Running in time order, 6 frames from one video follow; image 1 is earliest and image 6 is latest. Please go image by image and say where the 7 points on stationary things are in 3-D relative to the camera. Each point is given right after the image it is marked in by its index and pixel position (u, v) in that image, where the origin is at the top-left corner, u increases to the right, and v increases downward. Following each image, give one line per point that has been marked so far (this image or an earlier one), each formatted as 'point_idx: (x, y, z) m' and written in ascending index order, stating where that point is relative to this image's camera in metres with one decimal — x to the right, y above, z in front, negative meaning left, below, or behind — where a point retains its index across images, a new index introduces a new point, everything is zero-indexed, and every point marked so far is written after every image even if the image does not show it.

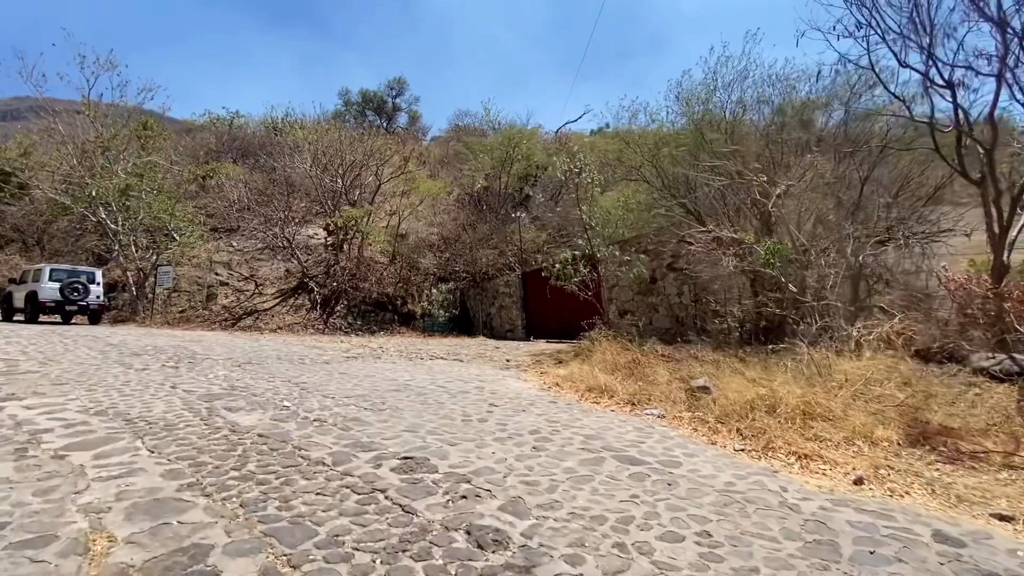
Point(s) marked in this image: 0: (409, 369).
0: (-1.5, -1.2, +7.1) m
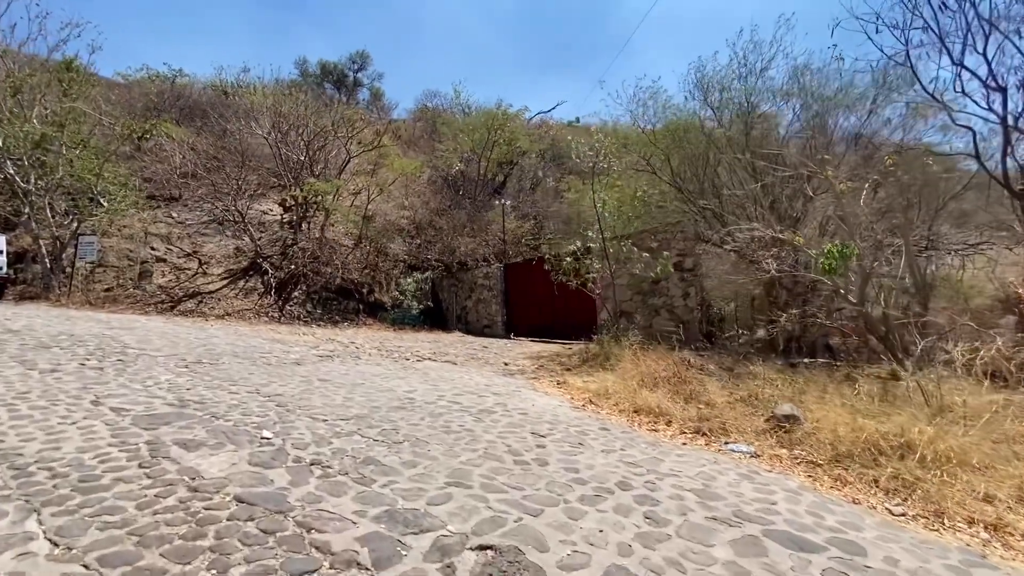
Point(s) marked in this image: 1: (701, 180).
0: (-1.3, -1.1, +5.9) m
1: (+3.7, +2.1, +9.6) m
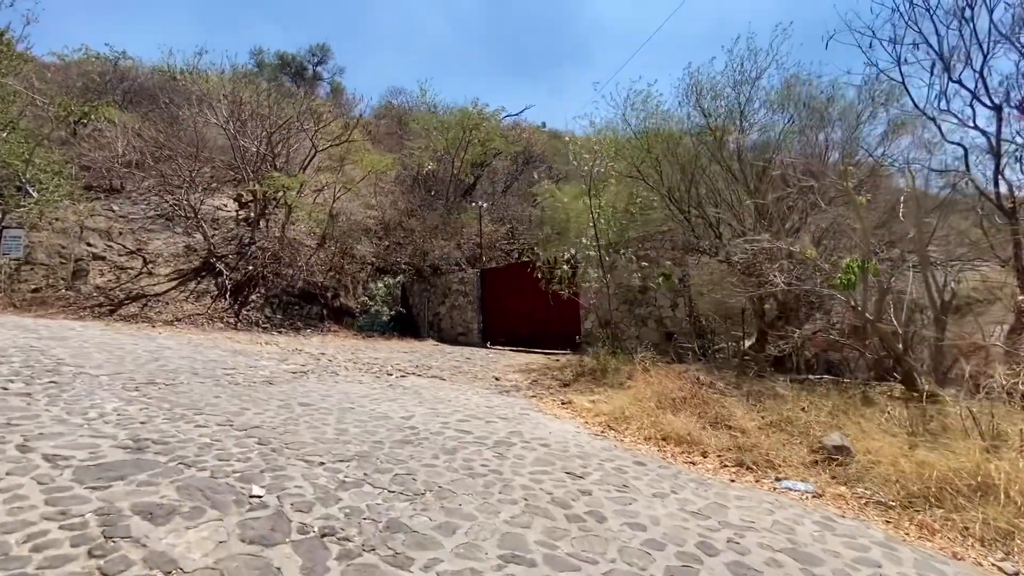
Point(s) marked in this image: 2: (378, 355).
0: (-1.2, -1.2, +5.2) m
1: (+3.4, +1.9, +9.4) m
2: (-2.4, -1.2, +8.6) m
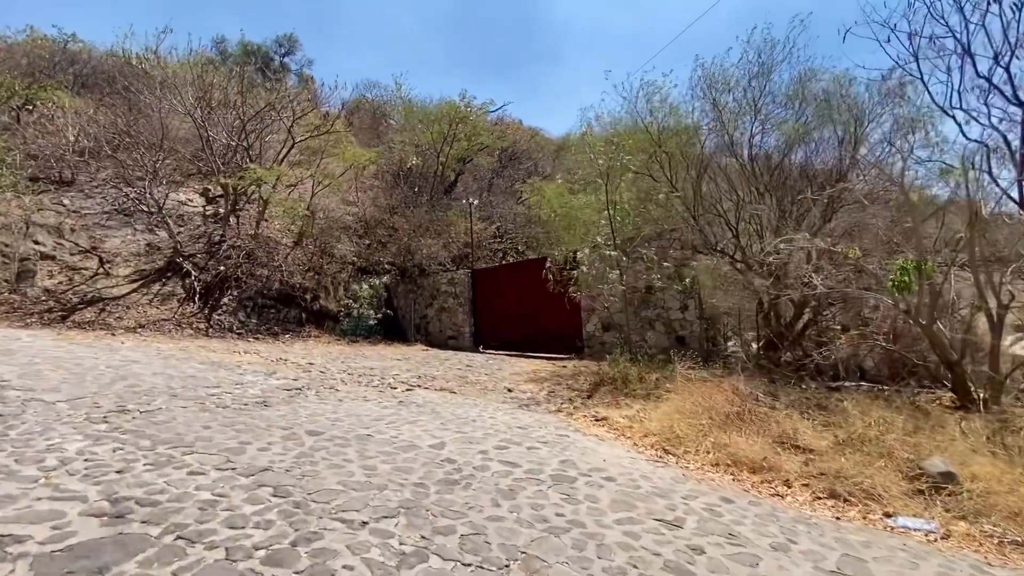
0: (-0.9, -1.2, +4.5) m
1: (+3.5, +1.9, +9.0) m
2: (-2.3, -1.2, +7.9) m
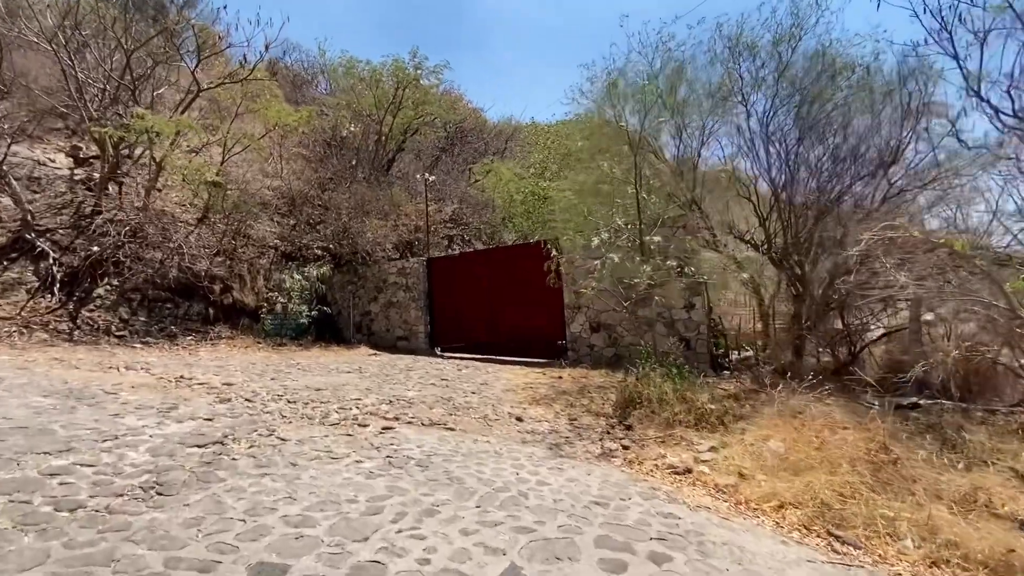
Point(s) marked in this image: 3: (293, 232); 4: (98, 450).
0: (-0.5, -1.2, +2.7) m
1: (+3.2, +2.0, +7.8) m
2: (-2.3, -1.1, +5.8) m
3: (-4.5, +1.2, +10.4) m
4: (-2.5, -0.9, +3.0) m
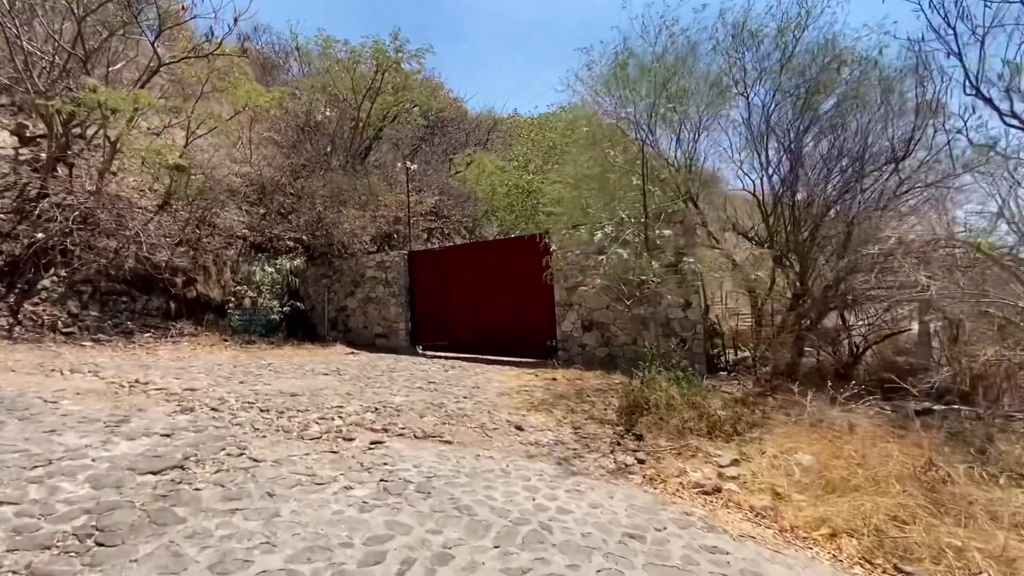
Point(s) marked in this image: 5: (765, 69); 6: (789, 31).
0: (-0.4, -1.2, +2.3) m
1: (+3.1, +2.0, +7.5) m
2: (-2.4, -1.0, +5.3) m
3: (-4.8, +1.3, +9.7) m
4: (-2.4, -0.9, +2.4) m
5: (+3.7, +3.2, +7.1) m
6: (+3.9, +3.6, +7.0) m
